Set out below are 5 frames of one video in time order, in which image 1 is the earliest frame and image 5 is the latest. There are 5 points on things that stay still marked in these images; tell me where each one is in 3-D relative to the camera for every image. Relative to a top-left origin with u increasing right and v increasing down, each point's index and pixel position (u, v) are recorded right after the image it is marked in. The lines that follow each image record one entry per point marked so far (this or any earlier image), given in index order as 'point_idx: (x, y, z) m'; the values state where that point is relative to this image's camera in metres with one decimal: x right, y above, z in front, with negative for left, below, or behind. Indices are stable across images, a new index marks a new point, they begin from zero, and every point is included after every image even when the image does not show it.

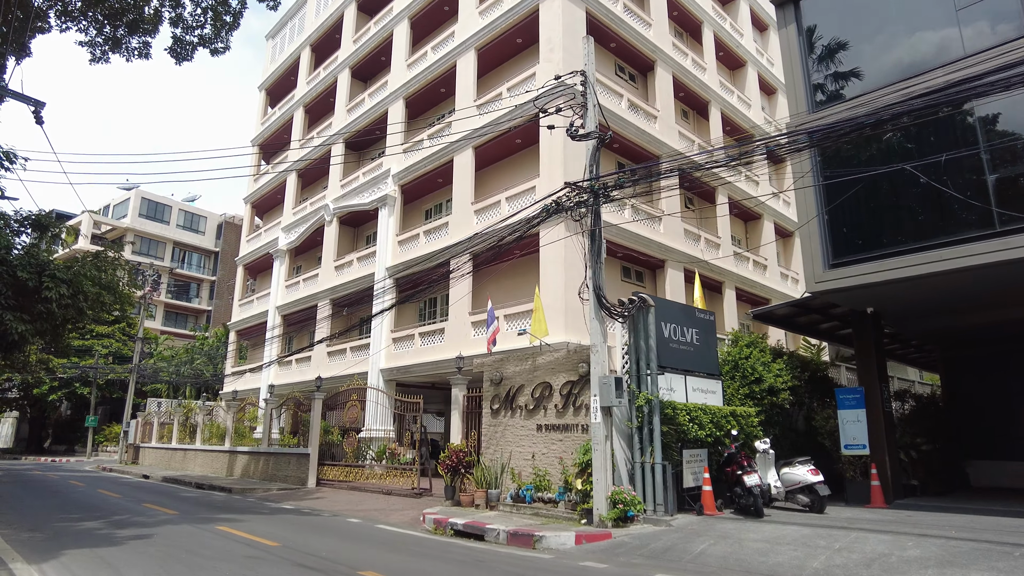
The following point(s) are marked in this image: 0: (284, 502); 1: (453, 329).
0: (-4.8, -4.6, +14.2) m
1: (-1.5, -1.1, +17.0) m
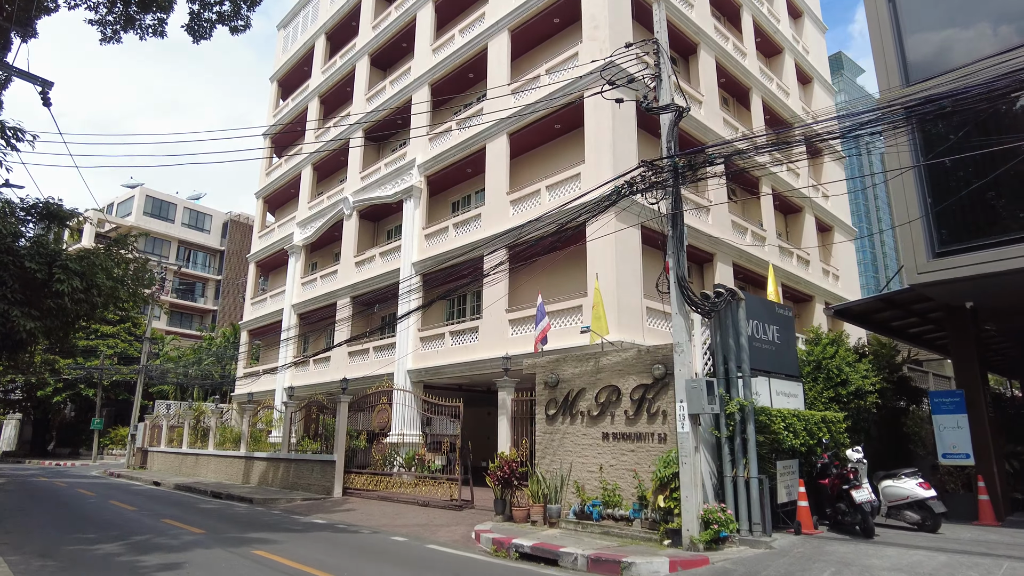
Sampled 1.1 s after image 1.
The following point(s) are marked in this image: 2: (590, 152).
0: (-3.9, -4.5, +13.1) m
1: (-0.6, -1.0, +15.9) m
2: (+1.8, +3.0, +14.6) m
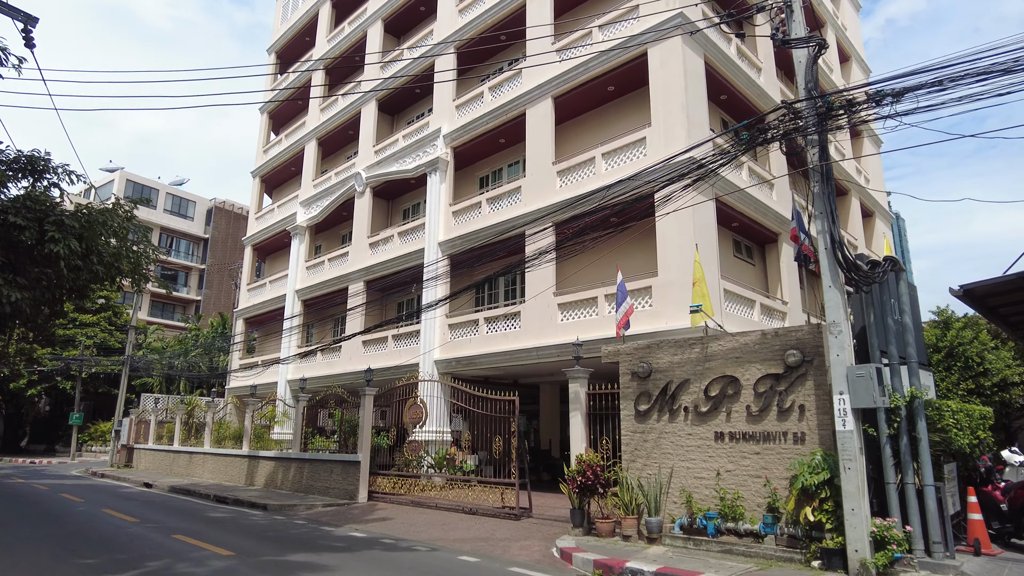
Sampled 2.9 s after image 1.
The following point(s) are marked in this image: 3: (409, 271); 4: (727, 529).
0: (-2.8, -4.0, +11.3) m
1: (+0.4, -0.6, +14.1) m
2: (+2.9, +3.4, +13.0) m
3: (-2.8, +0.4, +18.5) m
4: (+2.6, -2.9, +8.0) m
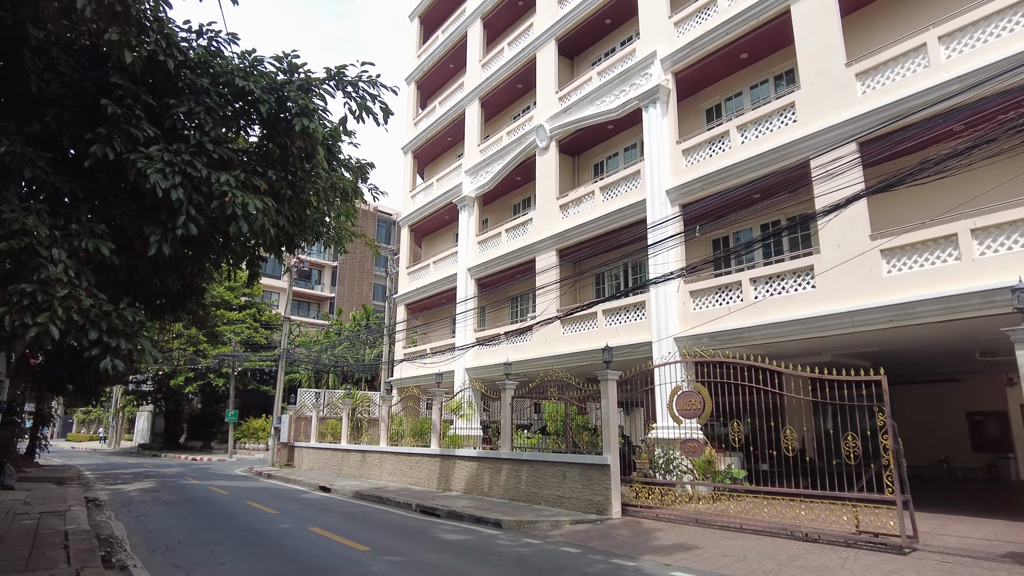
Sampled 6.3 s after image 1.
0: (+1.6, -3.3, +8.1) m
1: (+5.1, +0.3, +10.4) m
2: (+7.1, +4.3, +8.9) m
3: (+2.5, +1.3, +15.3) m
4: (+6.3, -2.0, +4.0) m
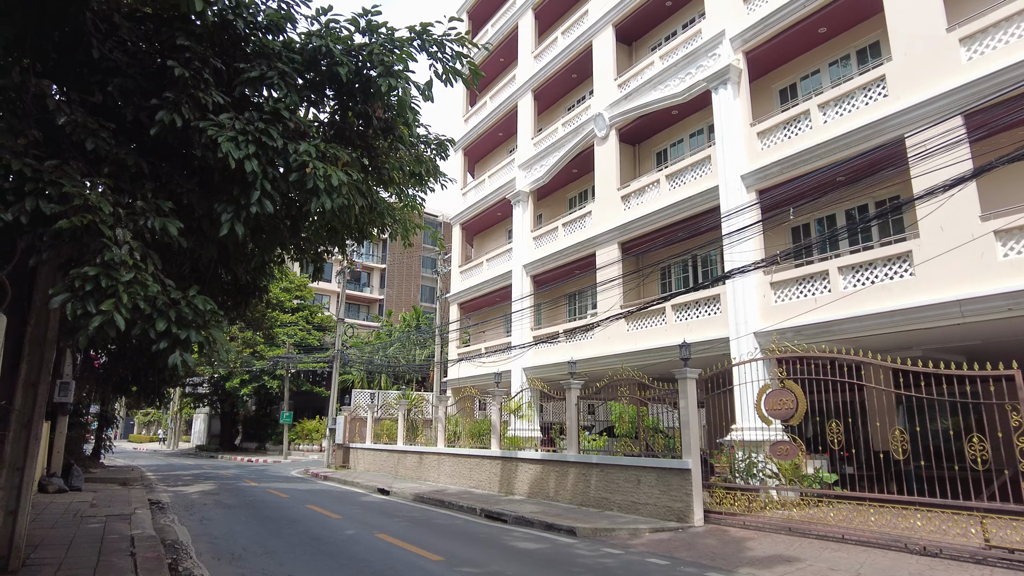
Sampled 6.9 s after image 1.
0: (+2.5, -3.1, +7.4) m
1: (+6.1, +0.5, +9.5) m
2: (+8.0, +4.5, +7.8) m
3: (+3.8, +1.4, +14.5) m
4: (+7.0, -1.7, +3.0) m
